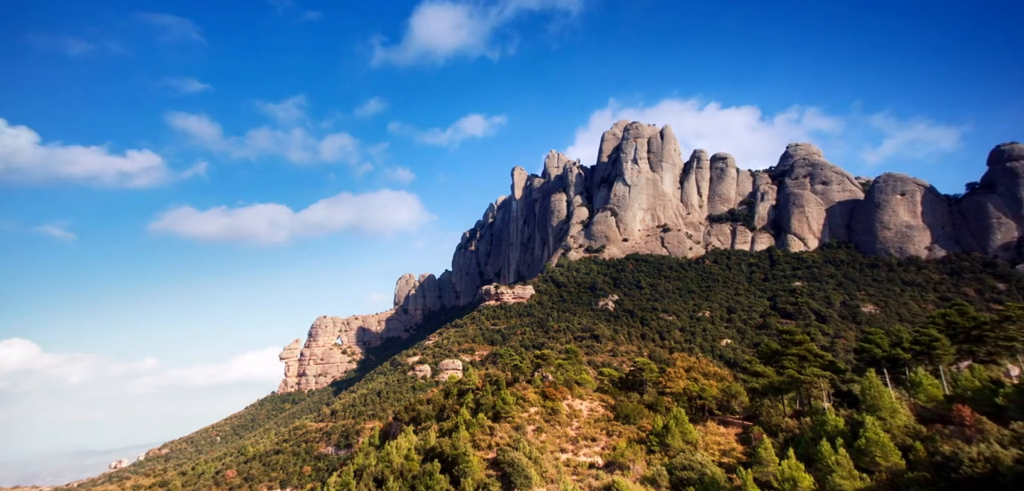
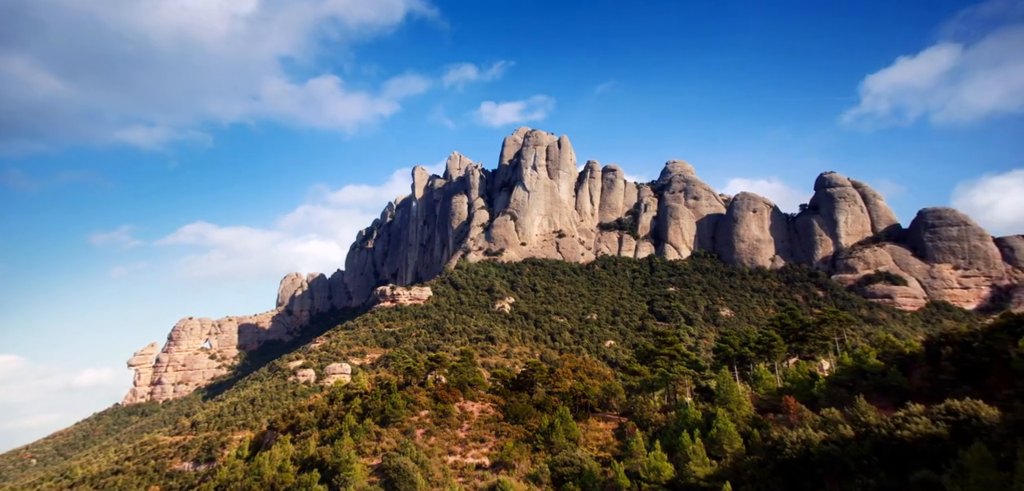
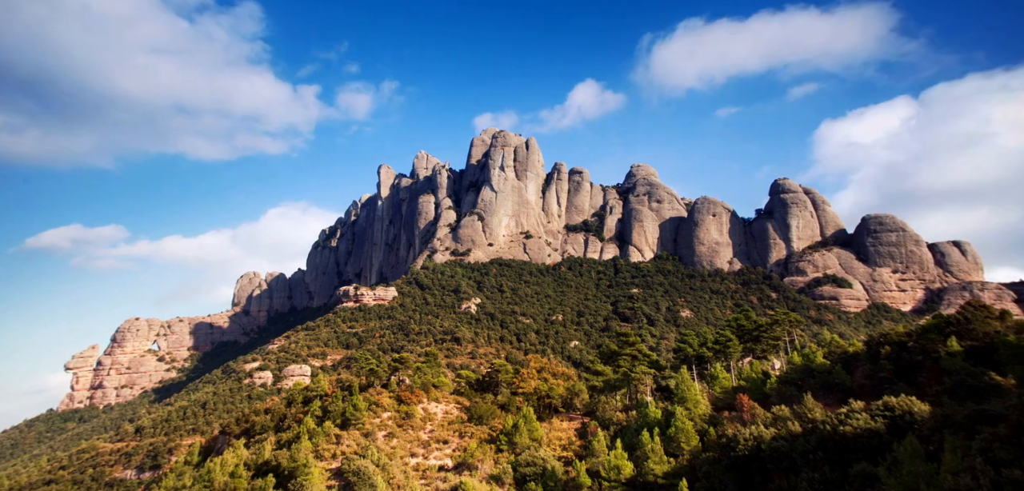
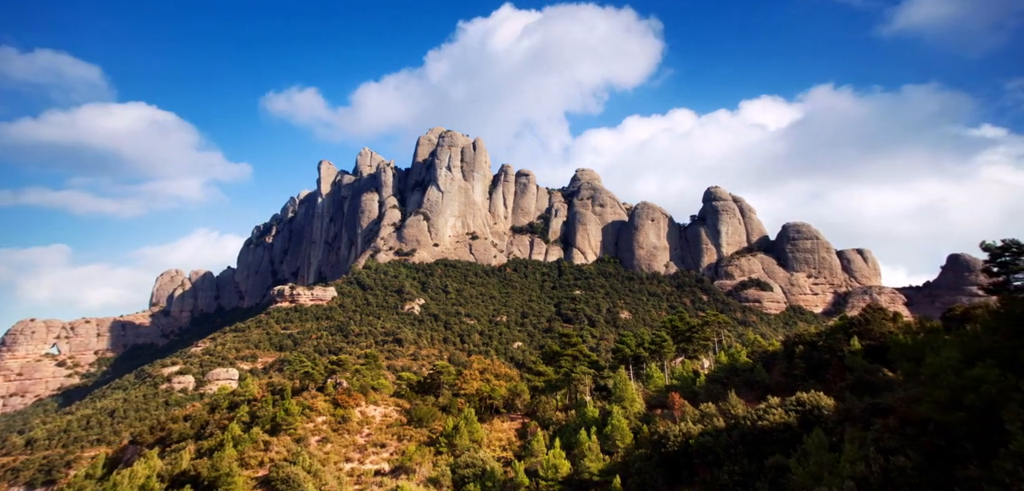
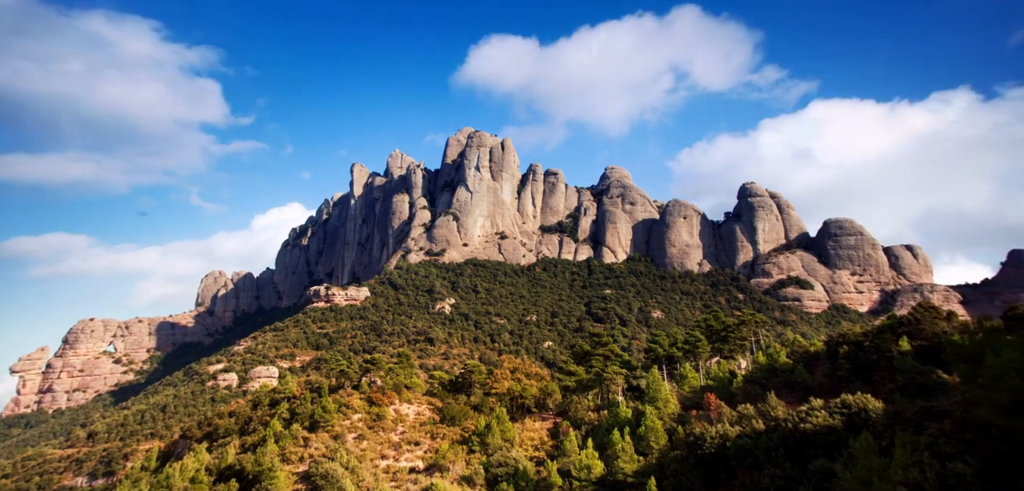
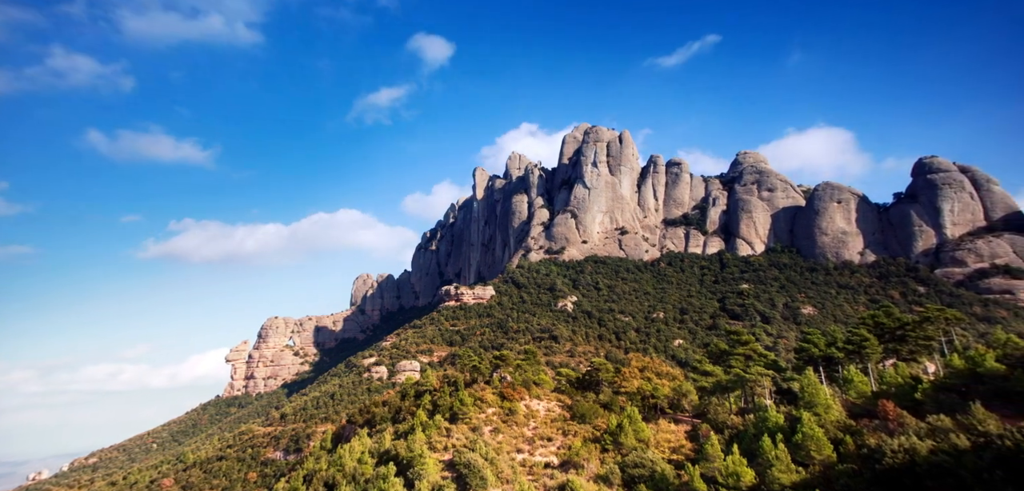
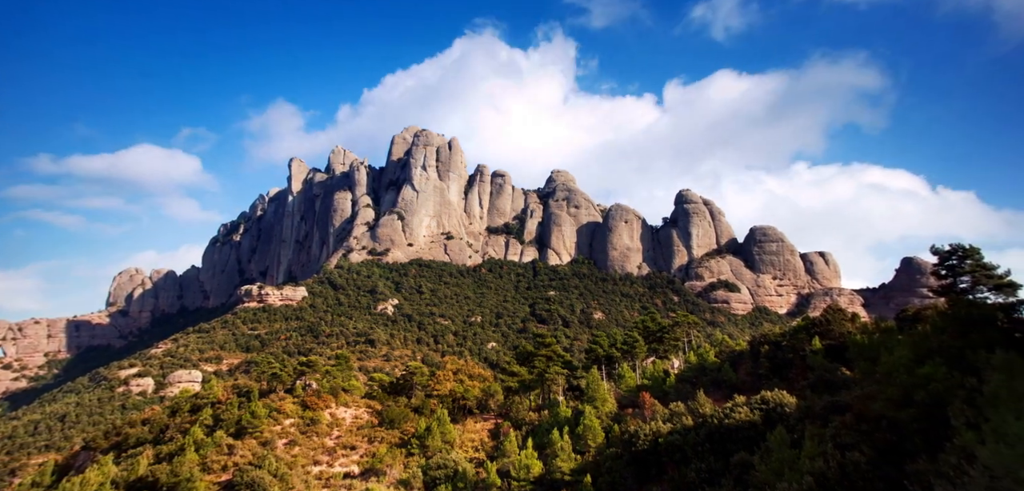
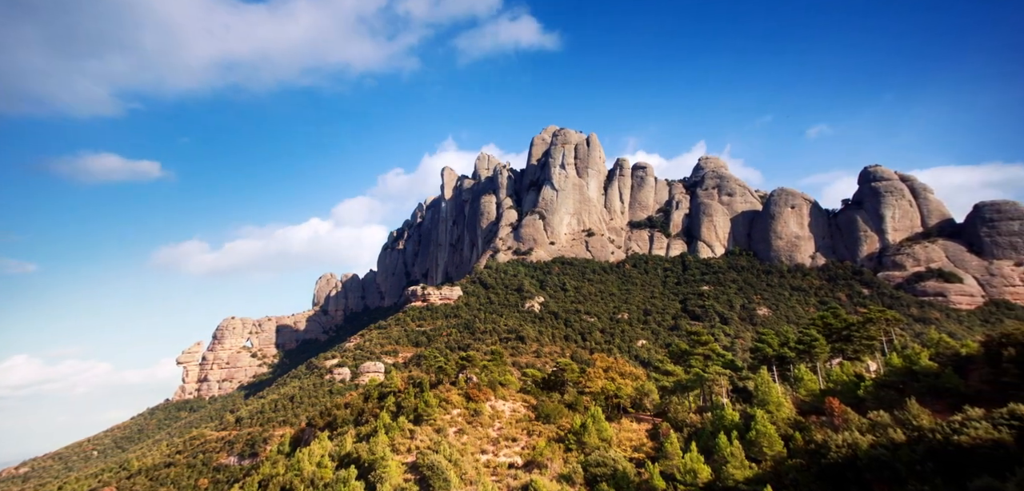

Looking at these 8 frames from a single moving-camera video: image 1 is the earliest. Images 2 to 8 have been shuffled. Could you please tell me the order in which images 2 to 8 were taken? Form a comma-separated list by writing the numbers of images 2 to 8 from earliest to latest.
6, 8, 2, 3, 5, 4, 7
